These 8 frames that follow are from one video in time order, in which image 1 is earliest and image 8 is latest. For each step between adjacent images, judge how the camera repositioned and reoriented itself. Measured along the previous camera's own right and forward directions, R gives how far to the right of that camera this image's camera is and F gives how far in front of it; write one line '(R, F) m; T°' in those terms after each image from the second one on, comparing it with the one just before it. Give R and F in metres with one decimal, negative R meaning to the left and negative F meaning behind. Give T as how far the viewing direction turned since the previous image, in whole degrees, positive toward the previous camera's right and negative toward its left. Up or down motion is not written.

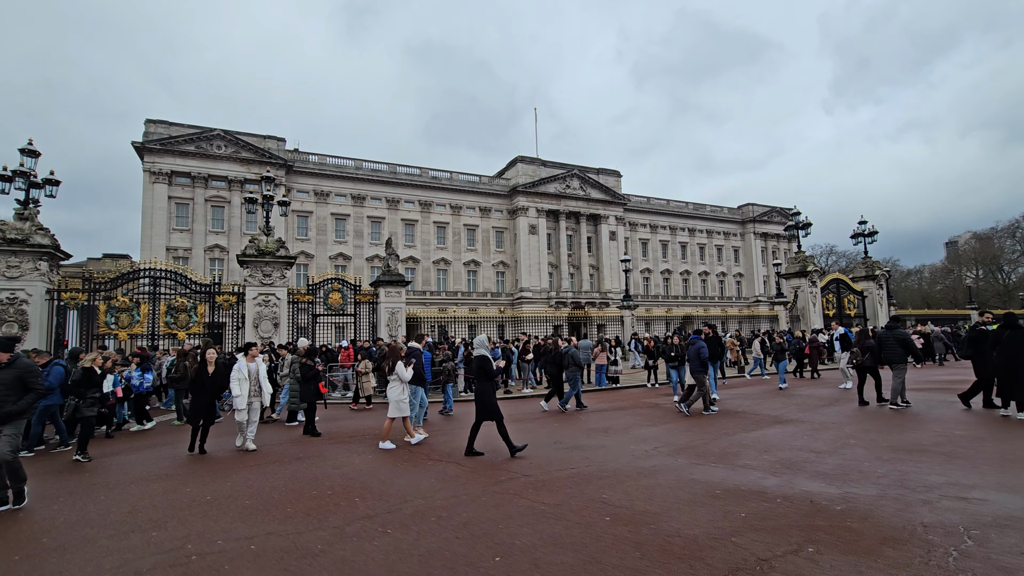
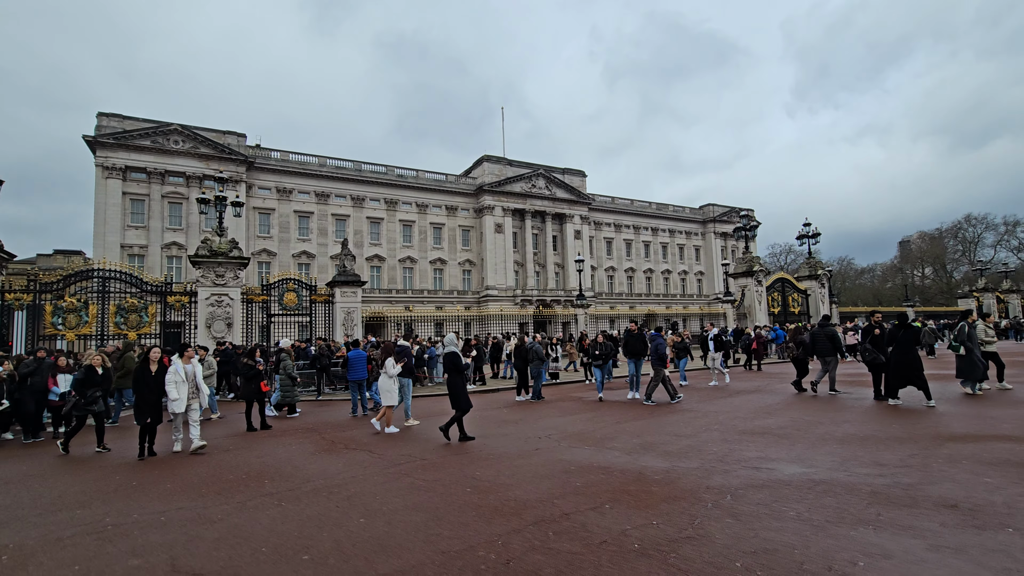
(+0.9, -0.9) m; +3°
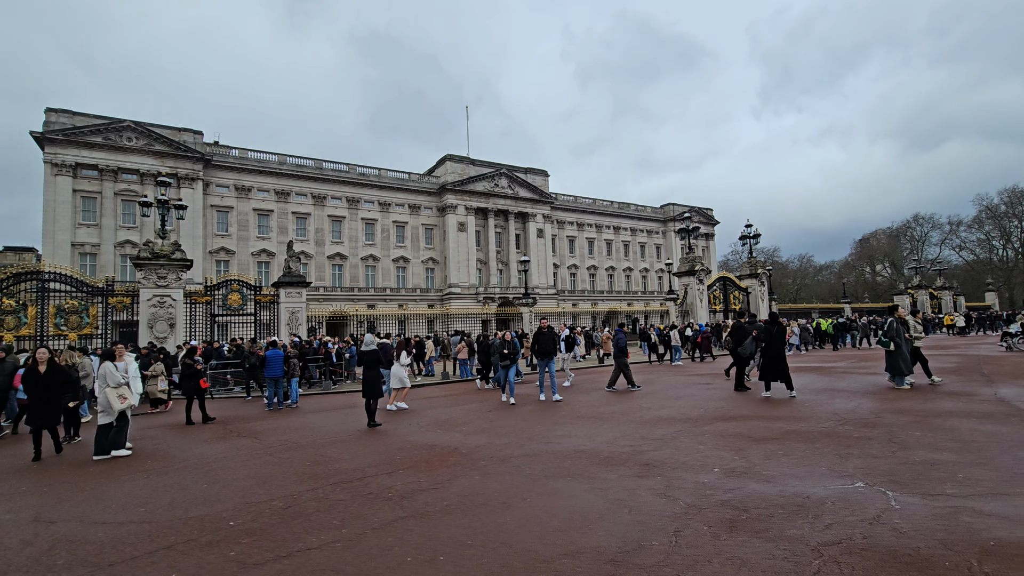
(+1.8, -1.3) m; +3°
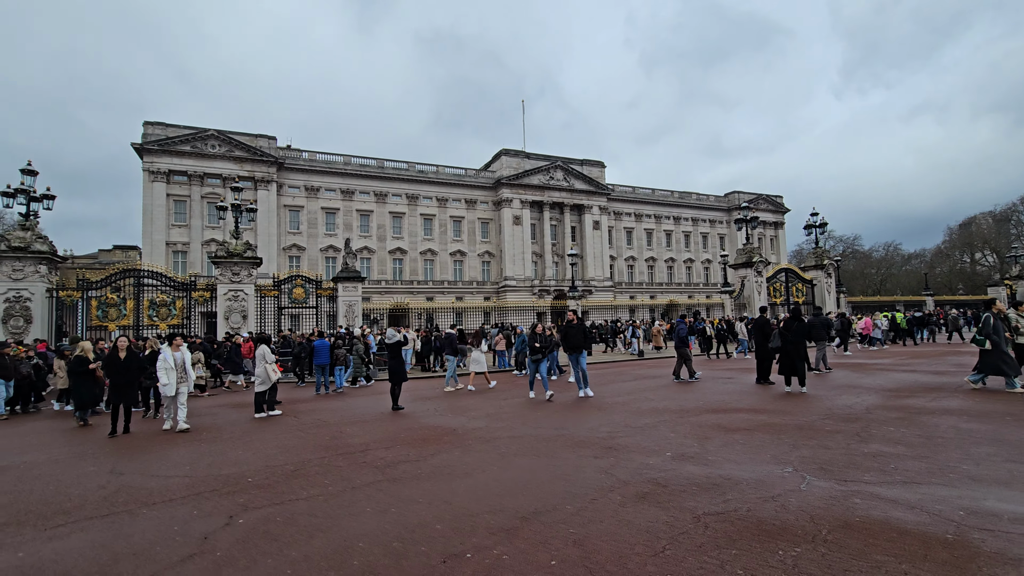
(+1.0, -0.6) m; -7°
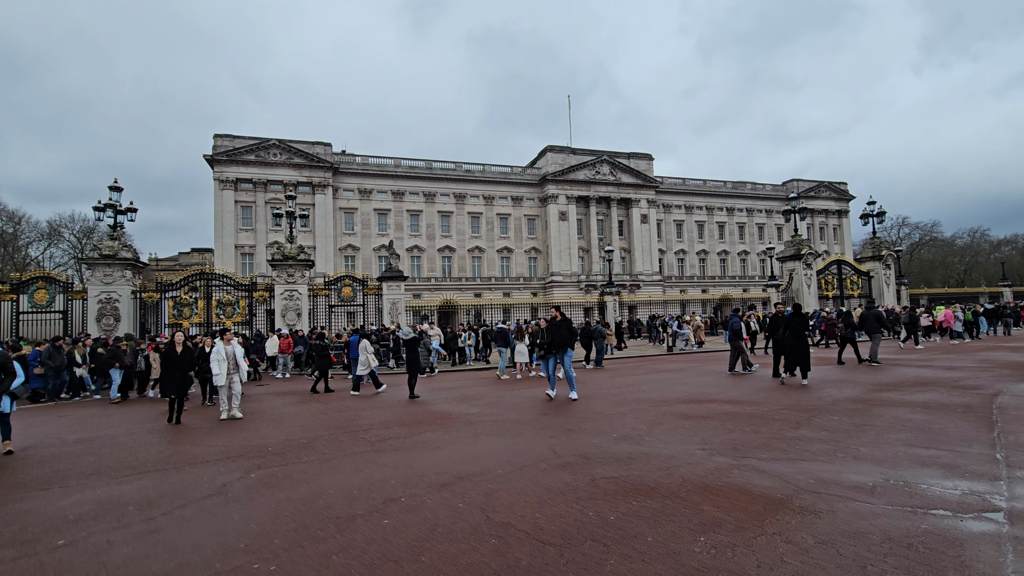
(+1.1, -0.9) m; -6°
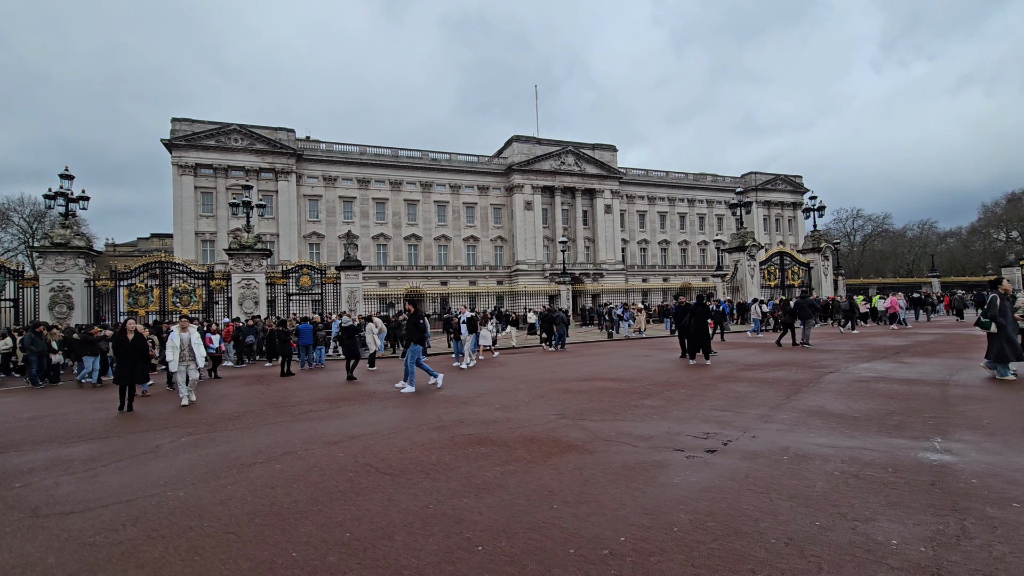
(+1.1, -1.2) m; +3°
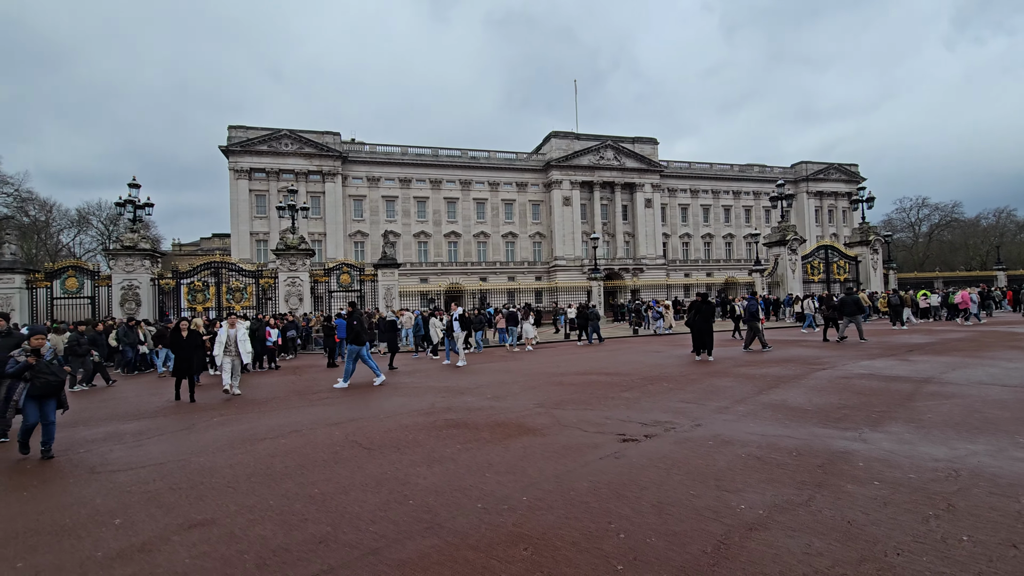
(+0.9, -0.7) m; -5°
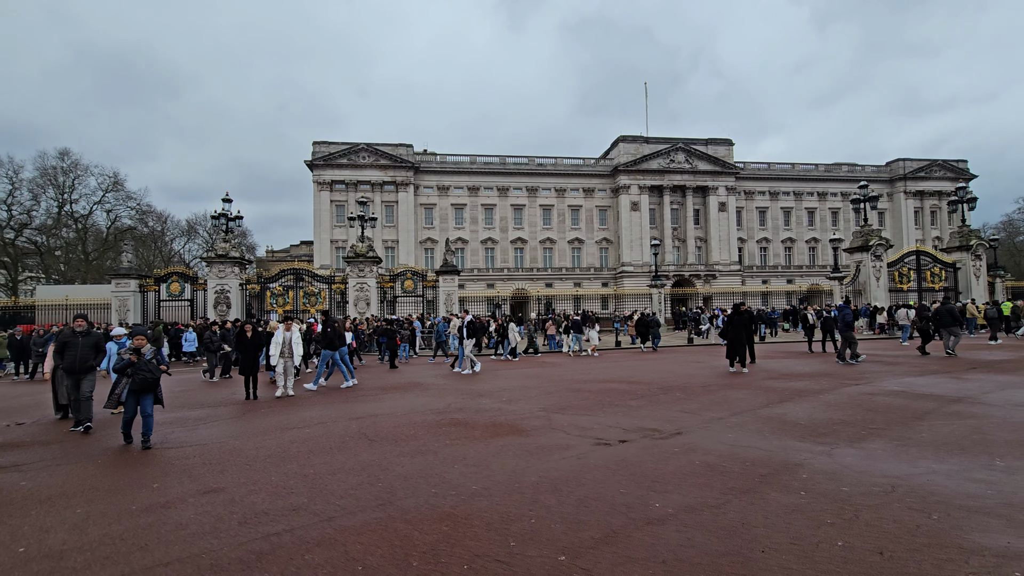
(+1.0, -0.5) m; -8°
